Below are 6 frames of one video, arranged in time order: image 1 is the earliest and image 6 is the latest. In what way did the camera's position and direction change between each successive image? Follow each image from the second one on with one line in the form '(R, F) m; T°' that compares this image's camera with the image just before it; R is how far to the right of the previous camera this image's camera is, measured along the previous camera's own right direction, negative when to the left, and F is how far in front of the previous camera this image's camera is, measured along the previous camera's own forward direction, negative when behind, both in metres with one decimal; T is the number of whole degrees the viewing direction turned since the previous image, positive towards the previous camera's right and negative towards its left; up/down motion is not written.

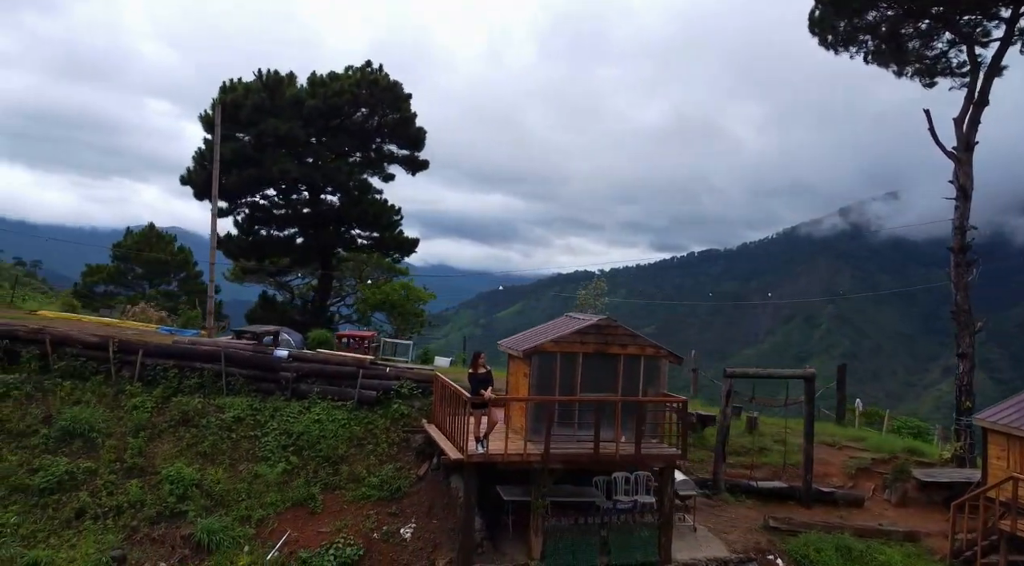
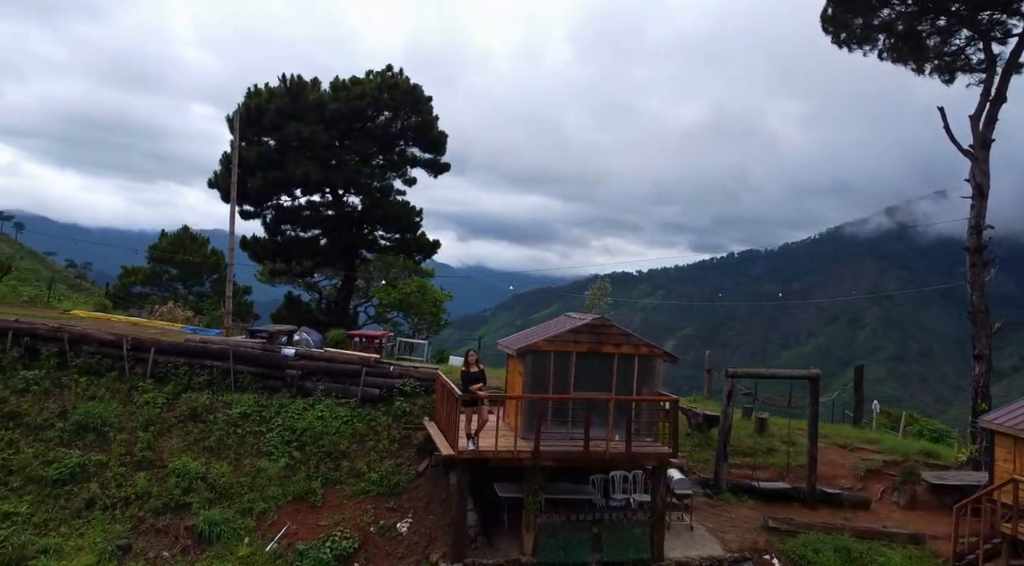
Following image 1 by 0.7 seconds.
(+0.7, -0.2) m; -3°
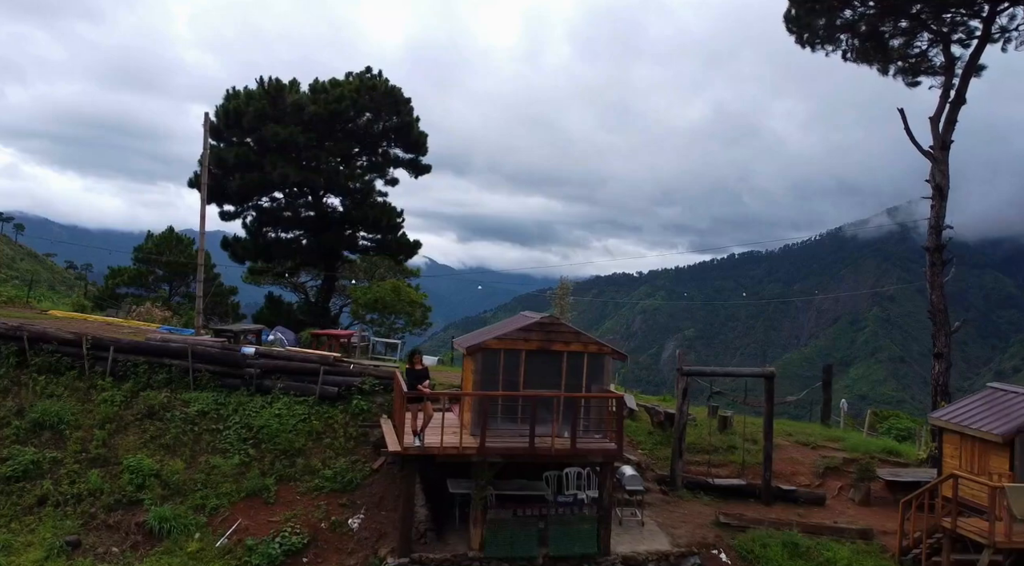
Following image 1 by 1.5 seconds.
(+0.9, -0.2) m; 0°
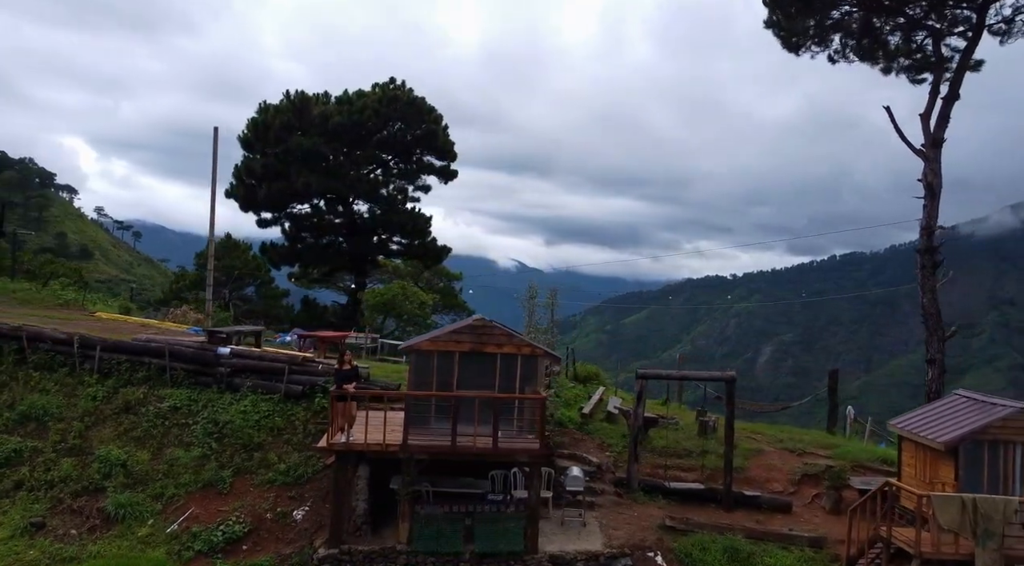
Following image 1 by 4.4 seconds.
(+2.8, -0.3) m; -6°
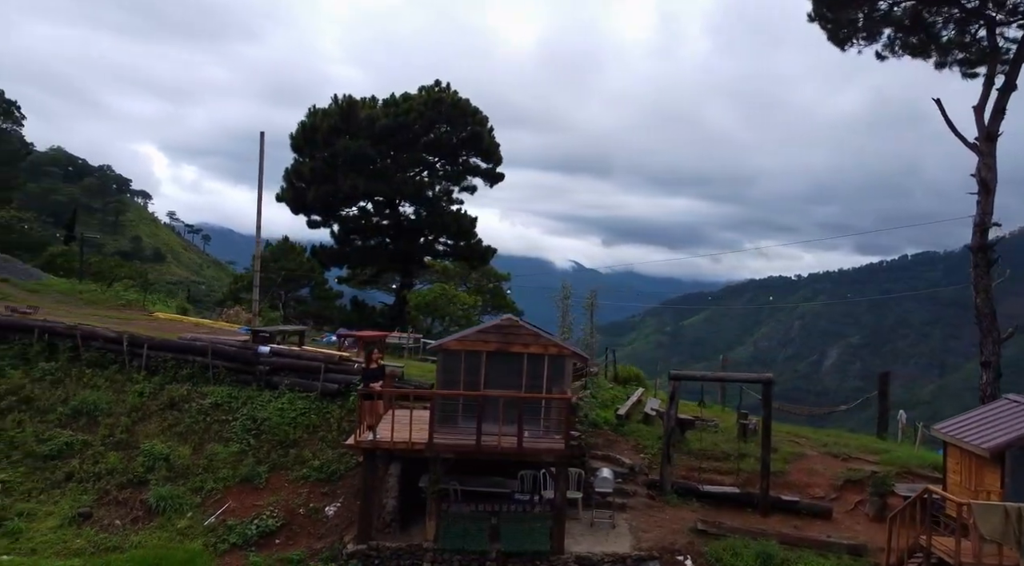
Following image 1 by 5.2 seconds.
(+0.6, 0.0) m; -4°
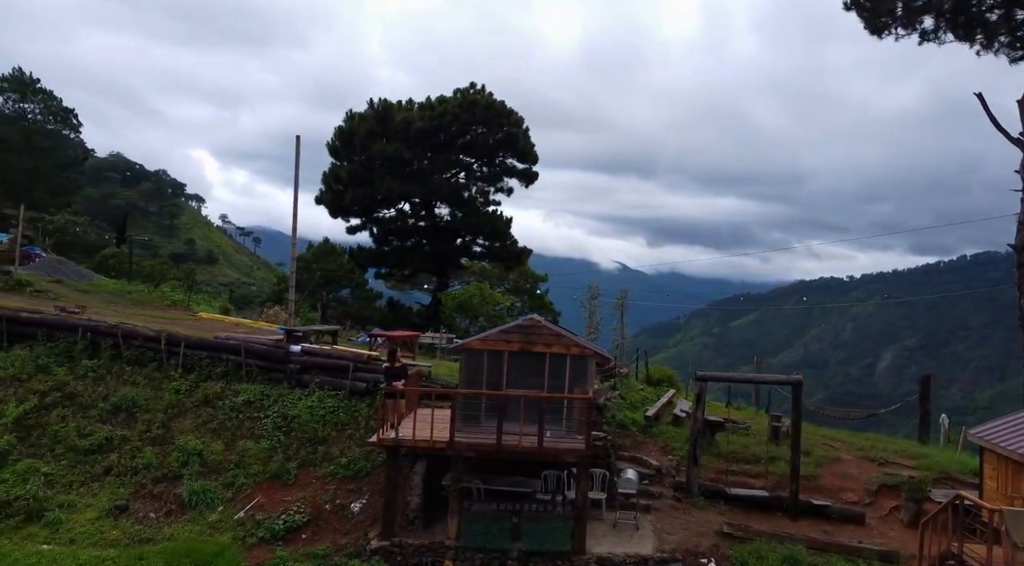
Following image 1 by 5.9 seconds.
(+0.4, 0.0) m; -3°
